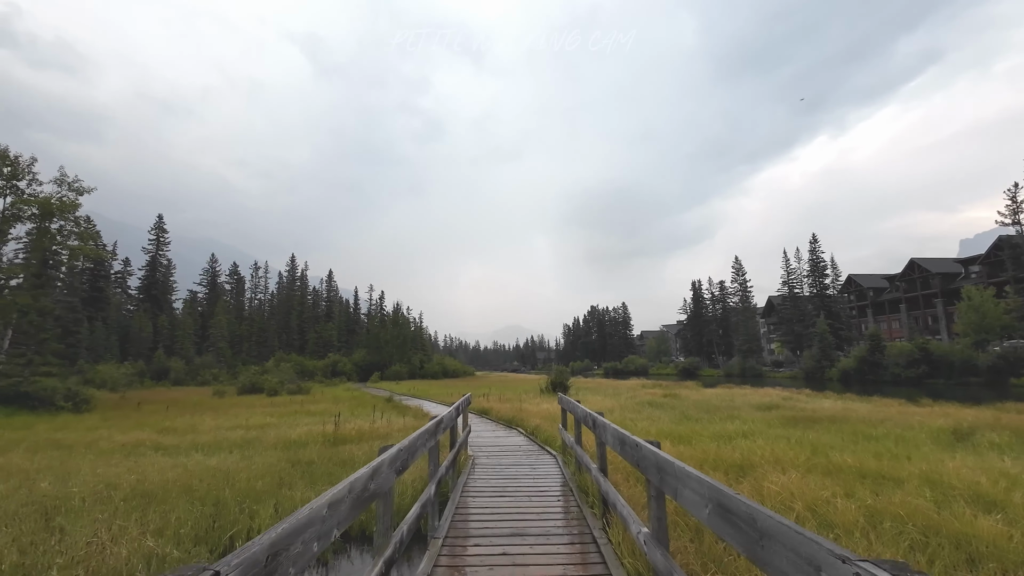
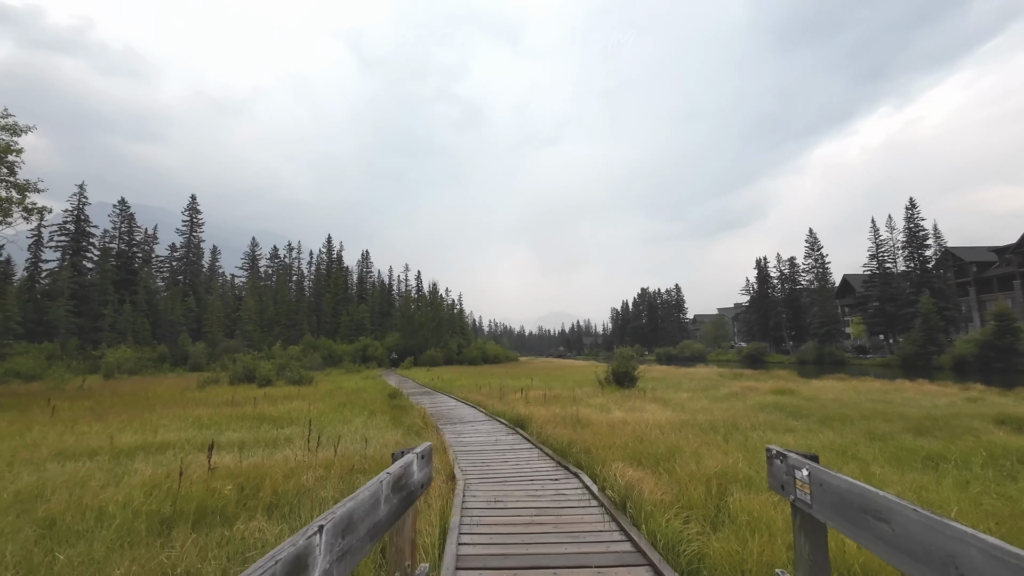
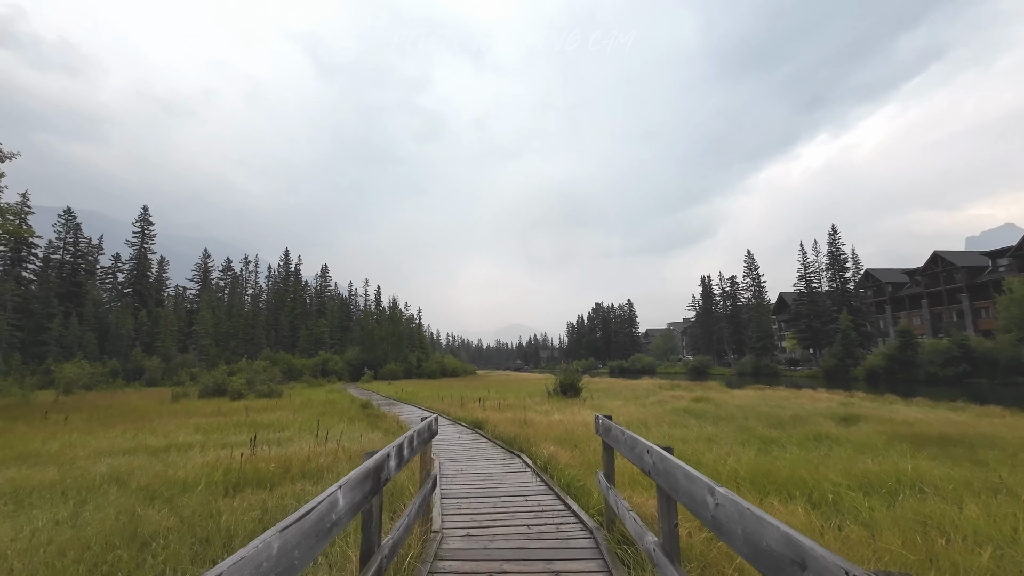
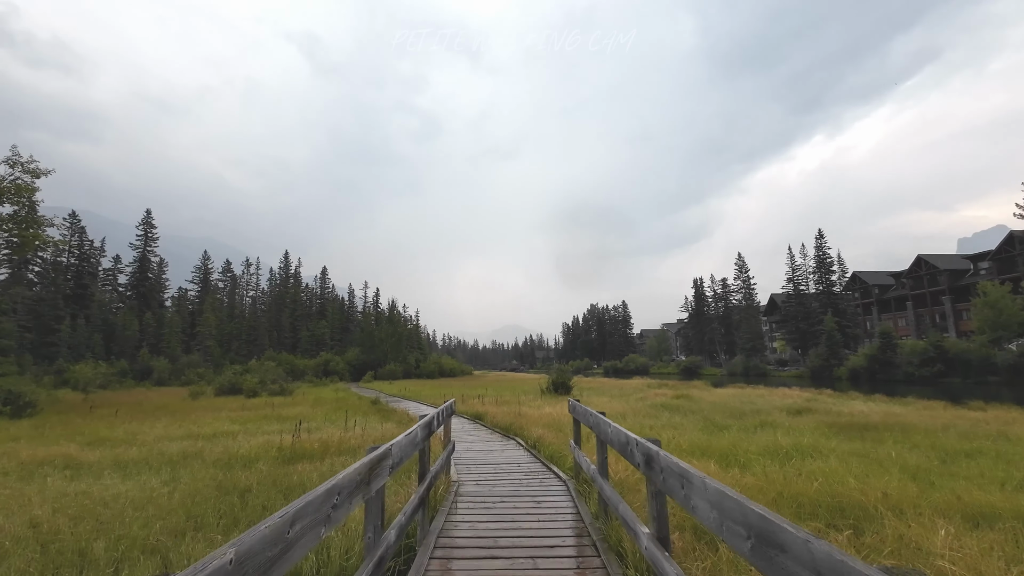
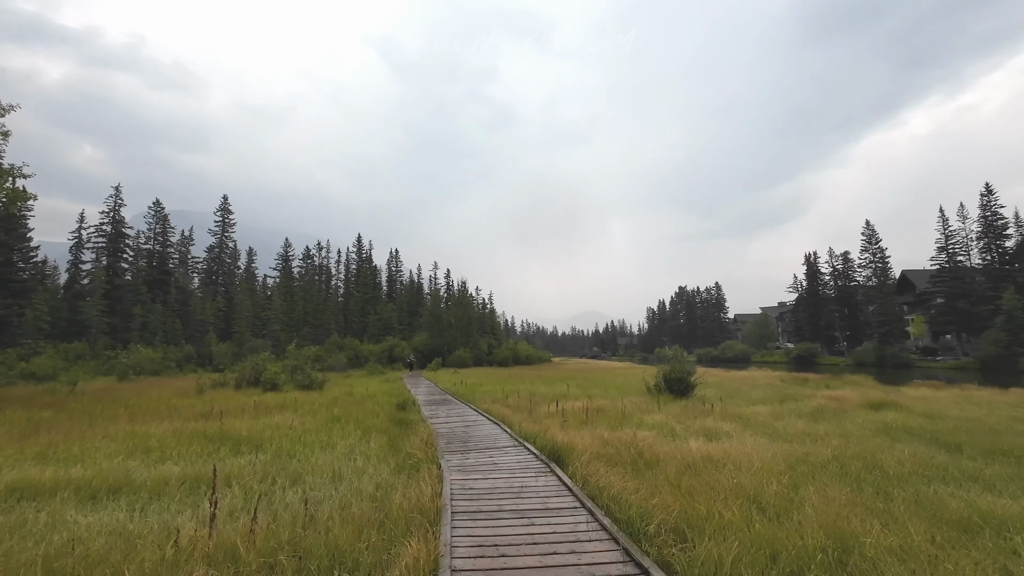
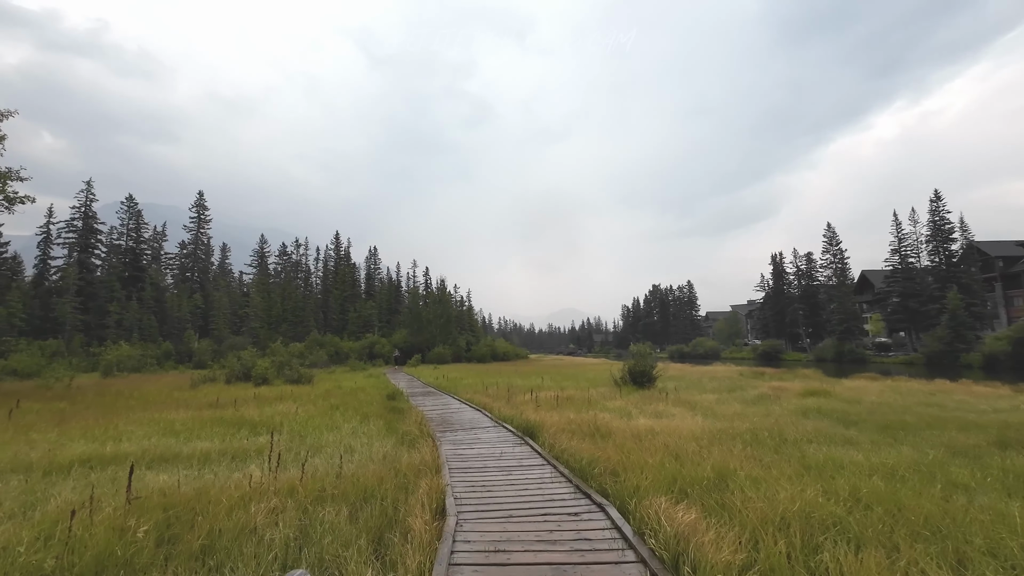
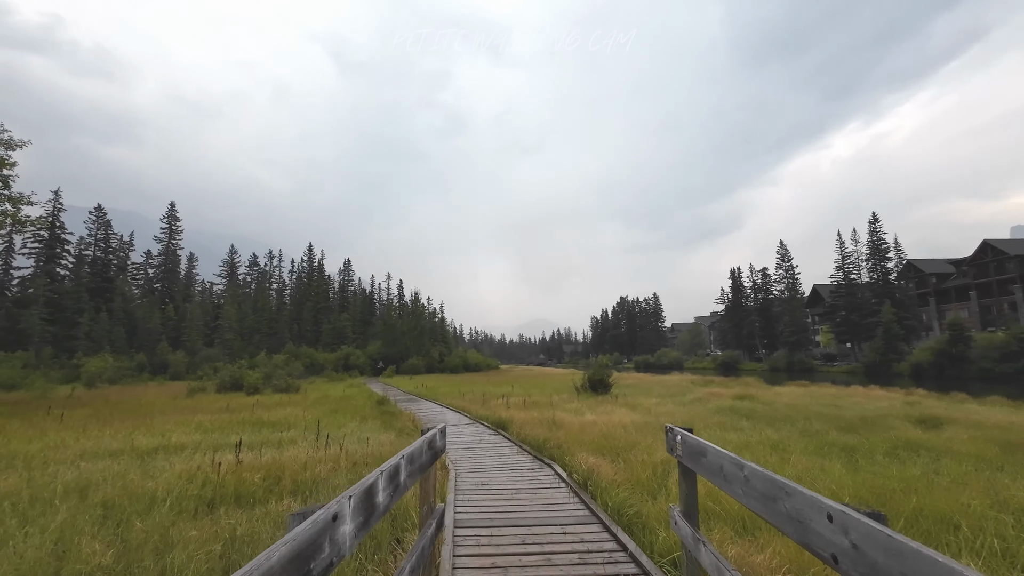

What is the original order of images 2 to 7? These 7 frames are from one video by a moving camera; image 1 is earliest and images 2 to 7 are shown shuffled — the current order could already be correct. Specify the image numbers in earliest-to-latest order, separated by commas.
4, 3, 7, 2, 6, 5
